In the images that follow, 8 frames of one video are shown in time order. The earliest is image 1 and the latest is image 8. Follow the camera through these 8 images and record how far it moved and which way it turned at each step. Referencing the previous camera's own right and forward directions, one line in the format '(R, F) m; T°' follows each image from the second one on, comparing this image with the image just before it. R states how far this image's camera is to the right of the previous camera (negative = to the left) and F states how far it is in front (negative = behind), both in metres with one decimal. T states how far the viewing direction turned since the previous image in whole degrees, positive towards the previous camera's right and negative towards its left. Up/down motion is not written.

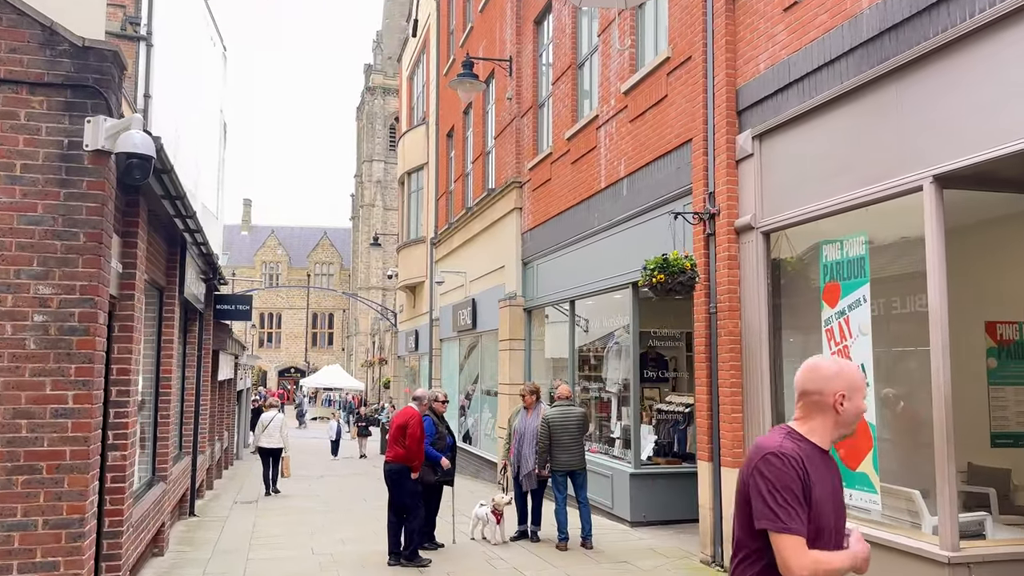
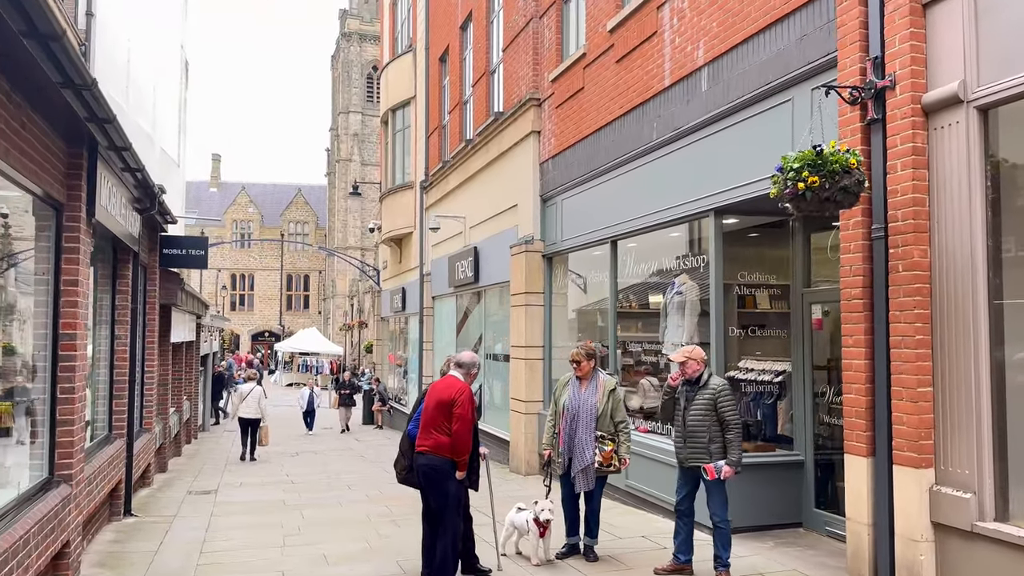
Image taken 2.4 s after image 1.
(-0.6, +2.5) m; +2°
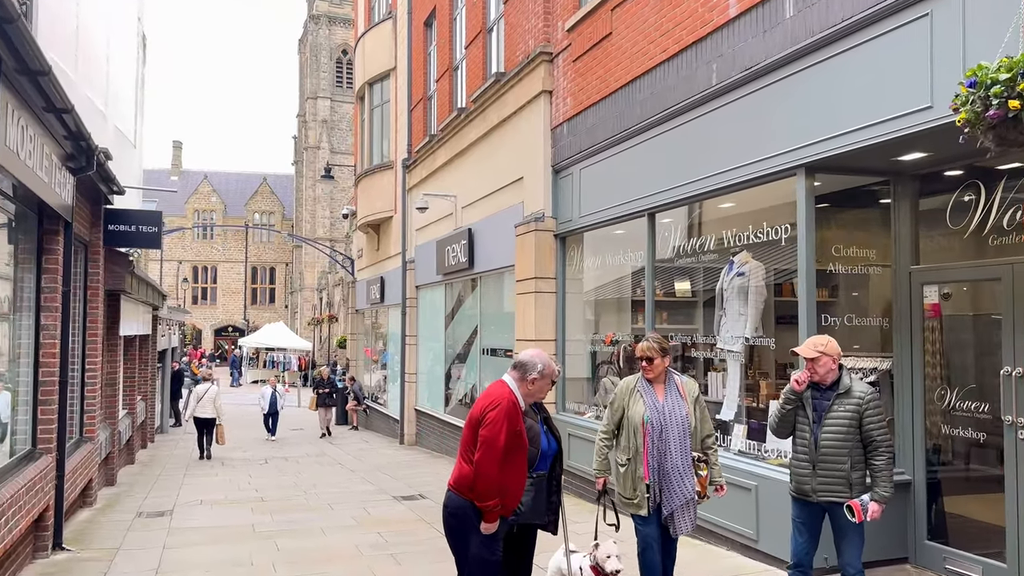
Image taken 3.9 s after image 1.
(-0.5, +1.5) m; +2°
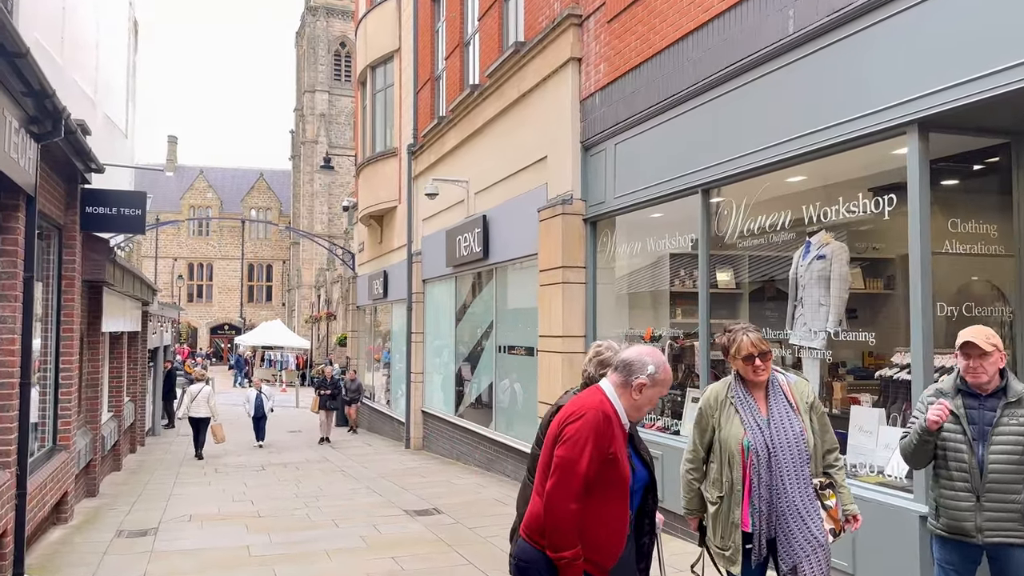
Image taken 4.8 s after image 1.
(-0.3, +1.0) m; 0°
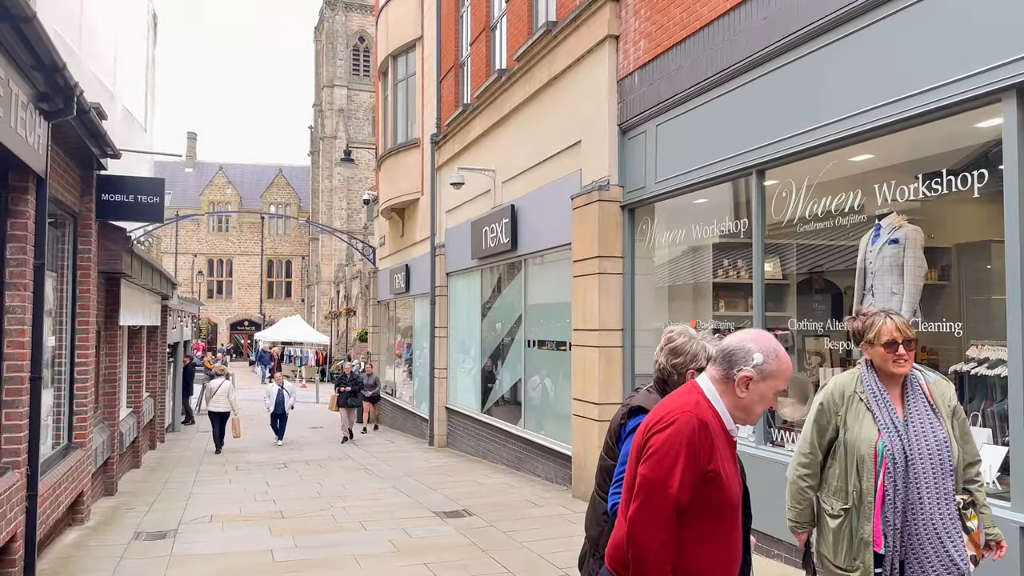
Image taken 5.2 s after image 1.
(-0.2, +0.4) m; -1°
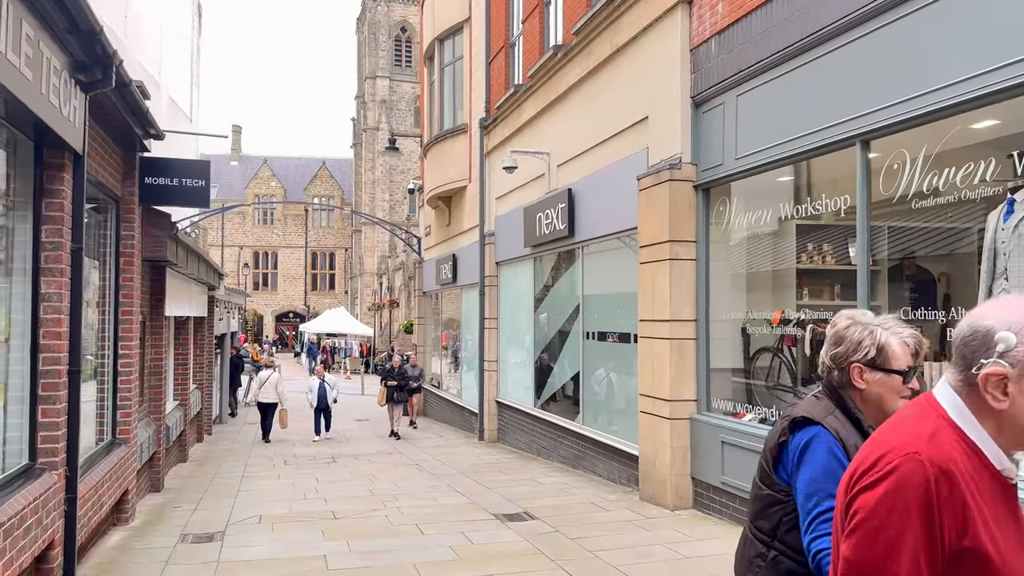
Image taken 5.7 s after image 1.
(-0.2, +0.6) m; -3°
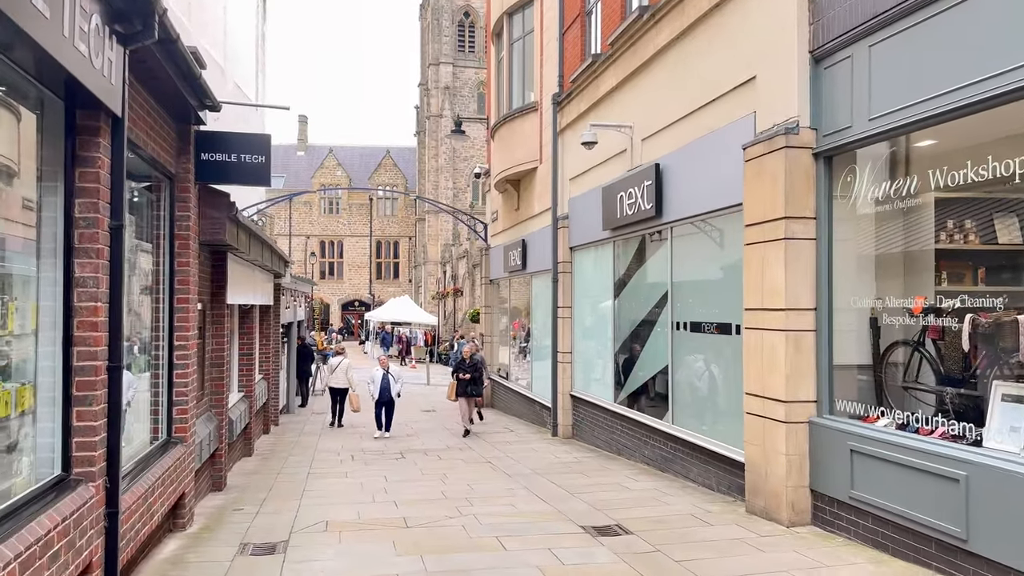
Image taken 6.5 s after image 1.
(-0.2, +0.8) m; -5°
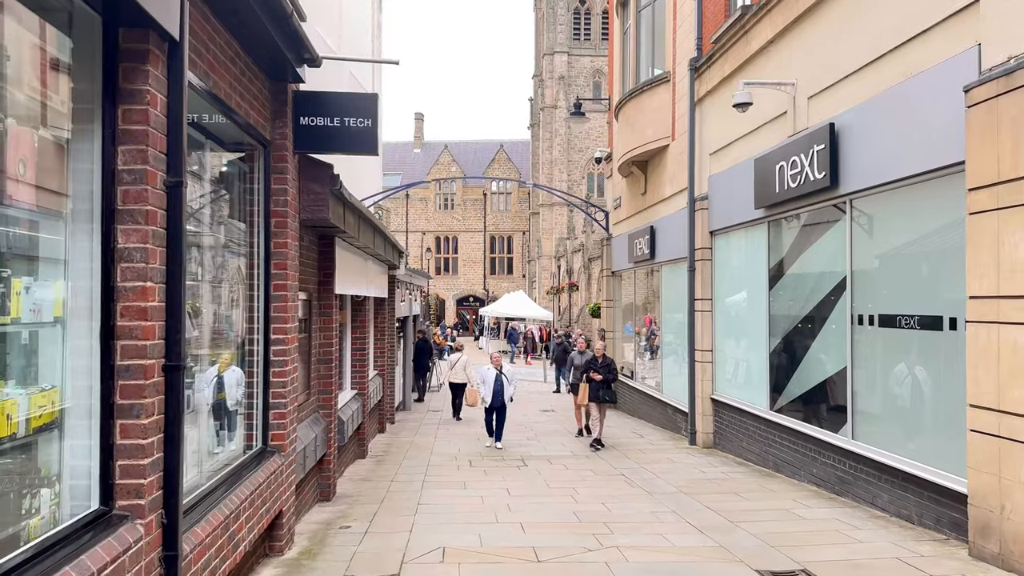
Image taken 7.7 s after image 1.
(-0.3, +1.2) m; -8°
